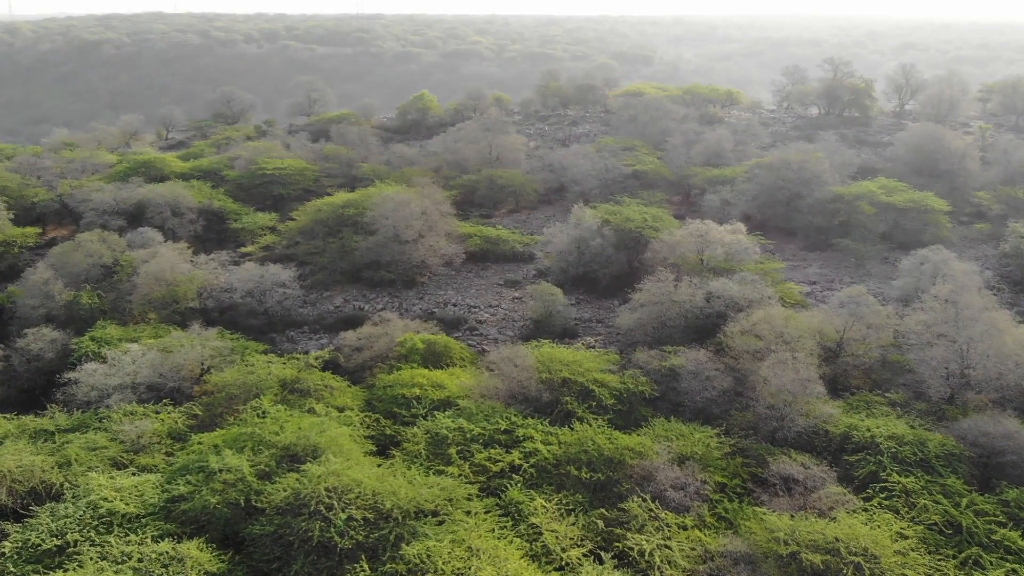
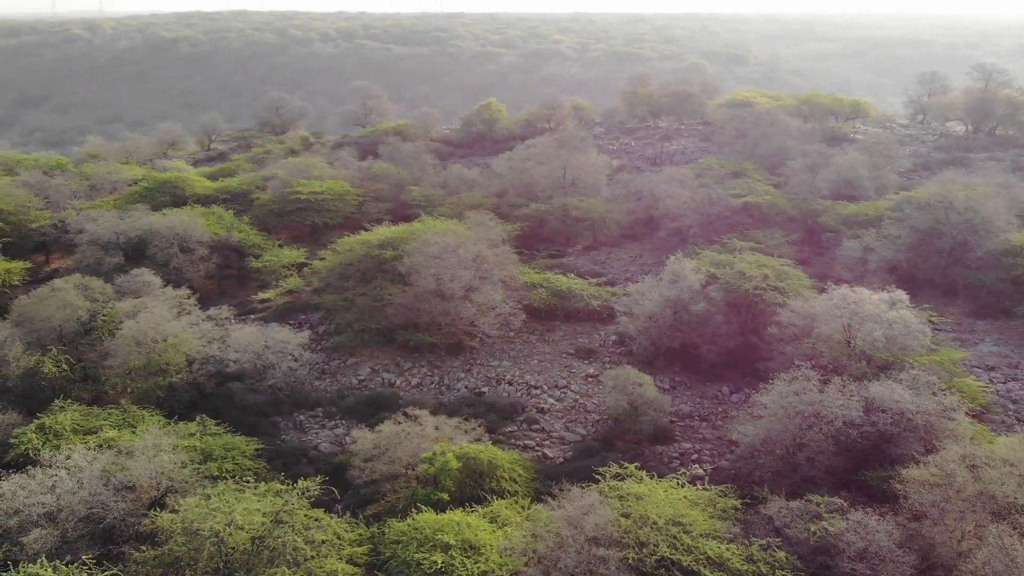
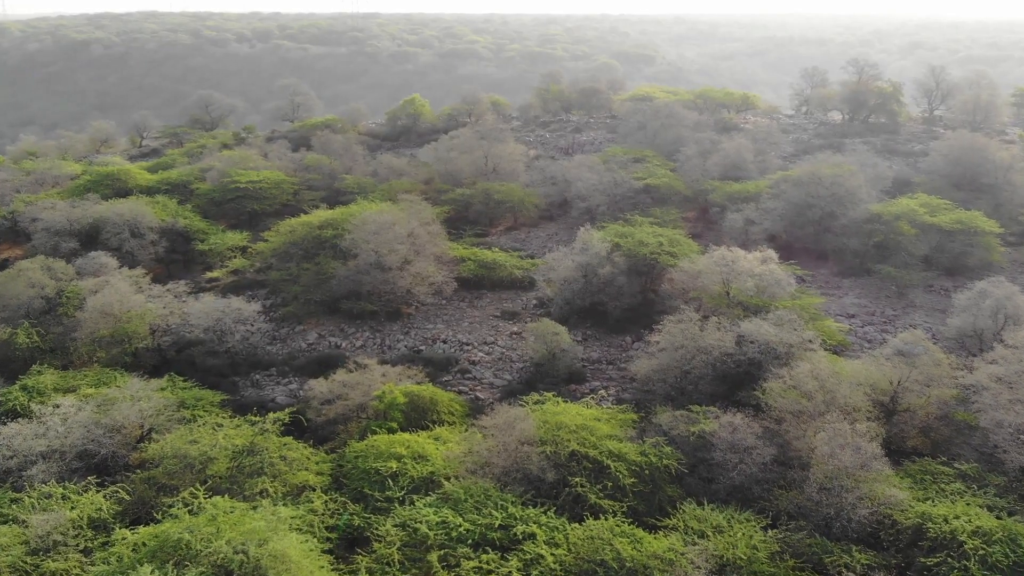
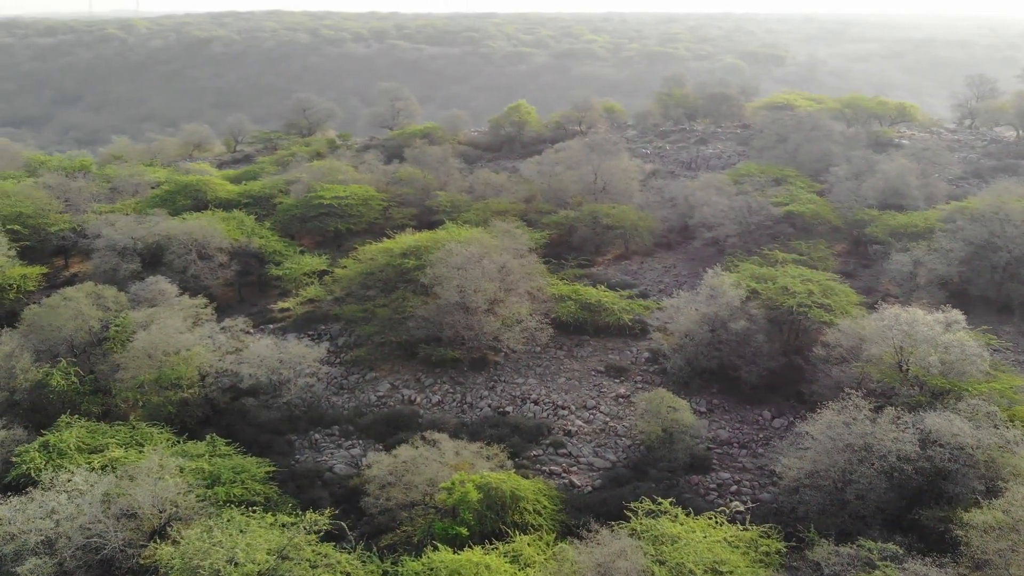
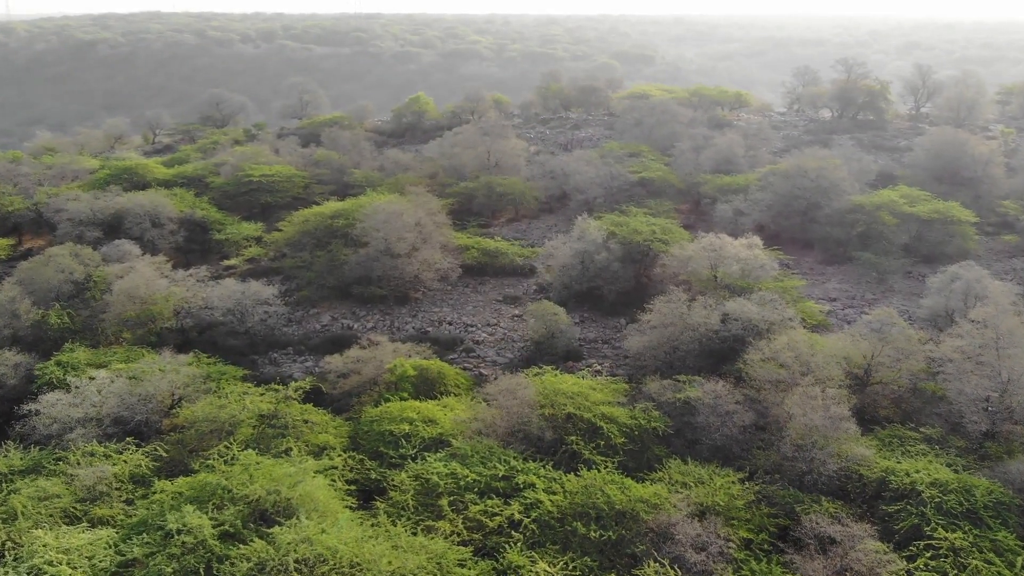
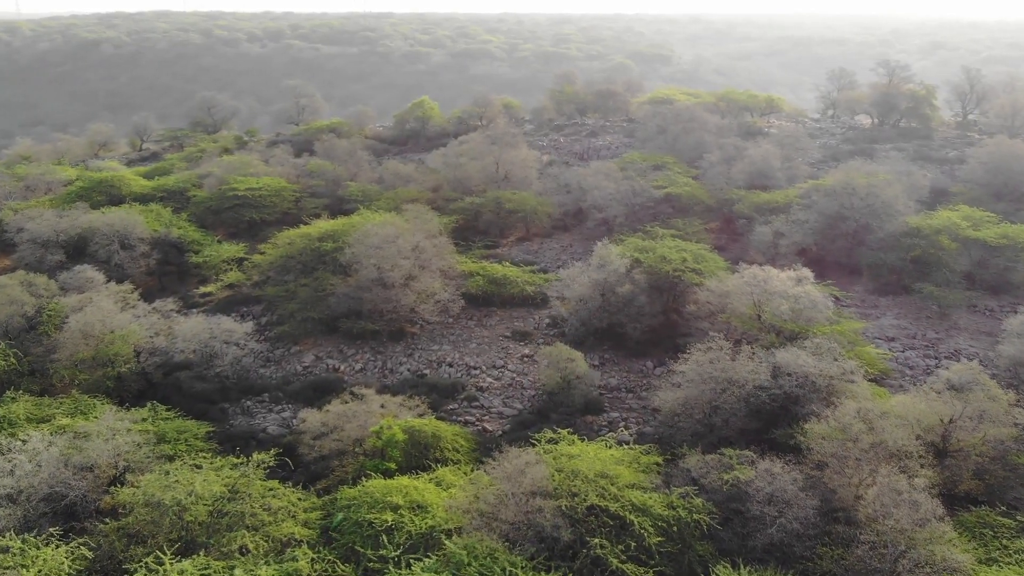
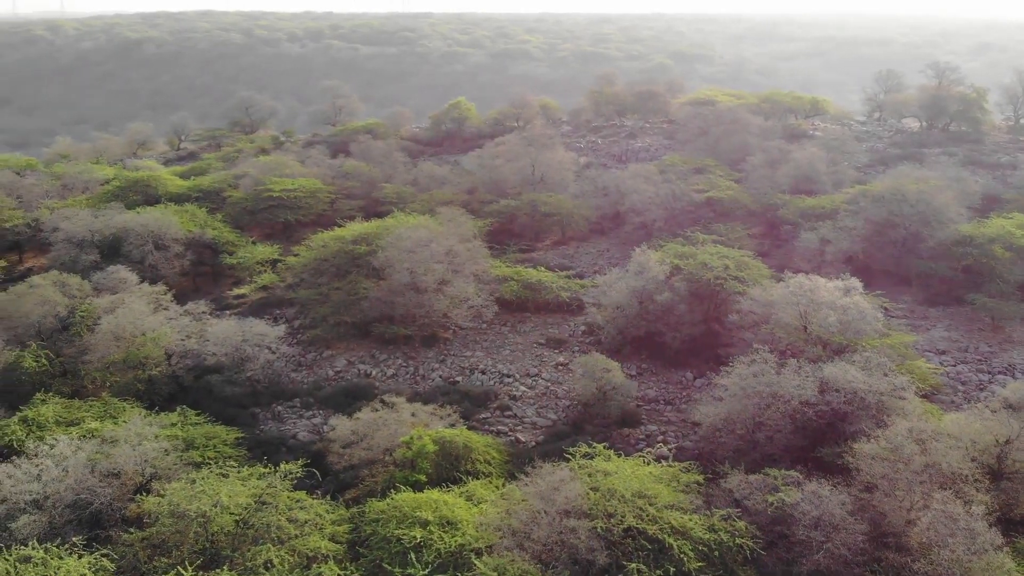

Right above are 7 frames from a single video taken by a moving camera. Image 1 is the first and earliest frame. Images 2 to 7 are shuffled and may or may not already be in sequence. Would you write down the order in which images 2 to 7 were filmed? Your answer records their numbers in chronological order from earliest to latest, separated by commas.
5, 3, 6, 7, 2, 4
